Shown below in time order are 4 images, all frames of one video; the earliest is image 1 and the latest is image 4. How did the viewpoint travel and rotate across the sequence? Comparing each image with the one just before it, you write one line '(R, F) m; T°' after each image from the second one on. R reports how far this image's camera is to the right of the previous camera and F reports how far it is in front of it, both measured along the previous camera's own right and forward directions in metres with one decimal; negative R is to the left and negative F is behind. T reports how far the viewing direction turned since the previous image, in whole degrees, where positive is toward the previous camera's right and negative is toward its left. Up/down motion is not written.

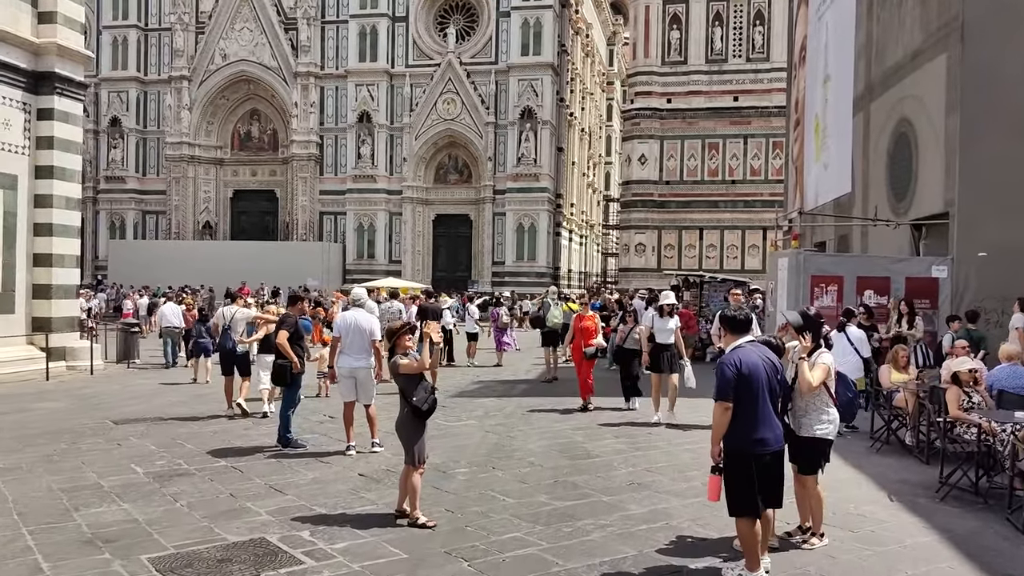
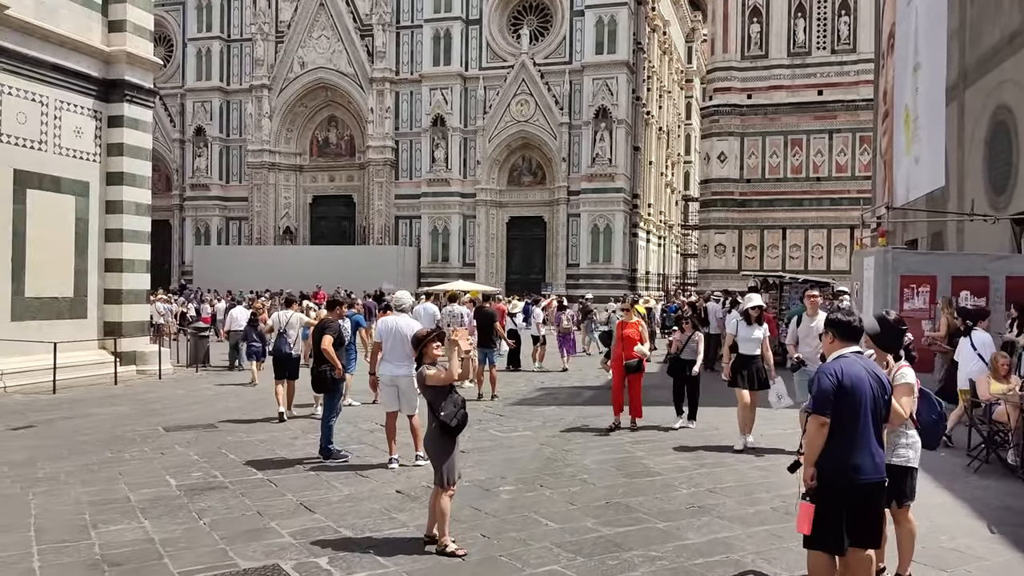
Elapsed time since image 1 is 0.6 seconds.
(+0.2, +0.5) m; -5°
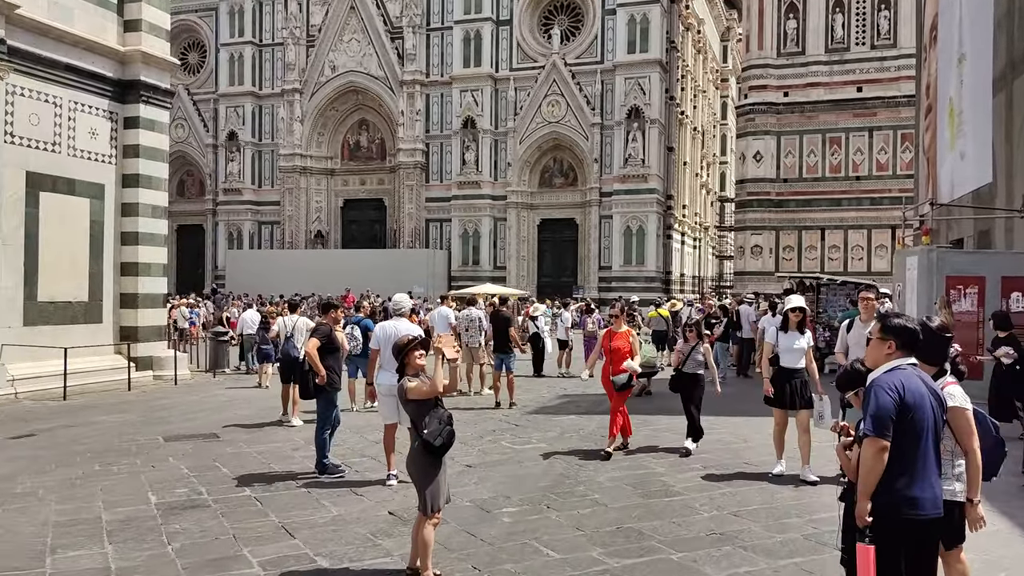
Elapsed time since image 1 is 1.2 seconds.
(+0.2, +0.5) m; -2°
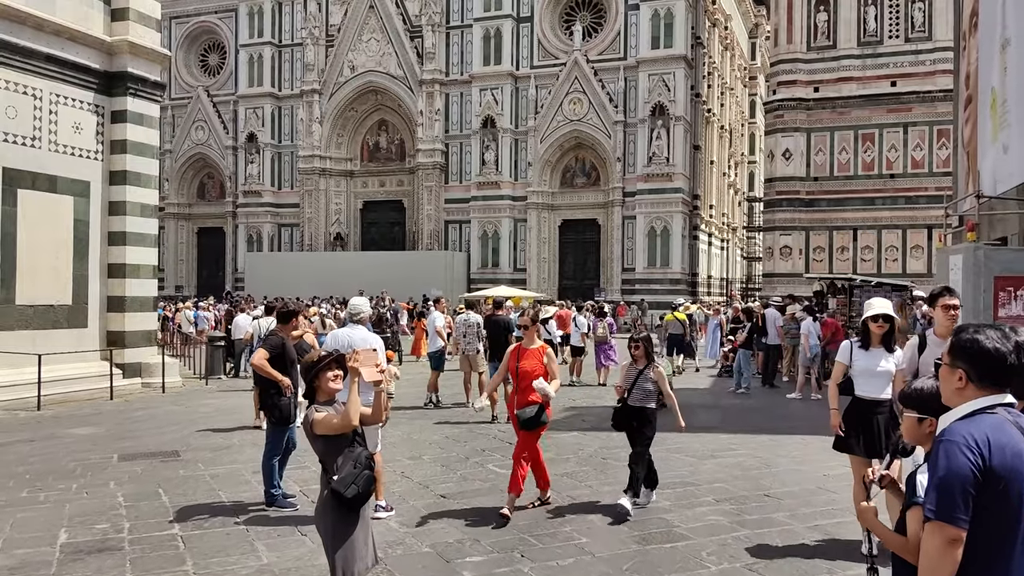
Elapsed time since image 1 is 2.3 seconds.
(+0.3, +0.9) m; -2°
